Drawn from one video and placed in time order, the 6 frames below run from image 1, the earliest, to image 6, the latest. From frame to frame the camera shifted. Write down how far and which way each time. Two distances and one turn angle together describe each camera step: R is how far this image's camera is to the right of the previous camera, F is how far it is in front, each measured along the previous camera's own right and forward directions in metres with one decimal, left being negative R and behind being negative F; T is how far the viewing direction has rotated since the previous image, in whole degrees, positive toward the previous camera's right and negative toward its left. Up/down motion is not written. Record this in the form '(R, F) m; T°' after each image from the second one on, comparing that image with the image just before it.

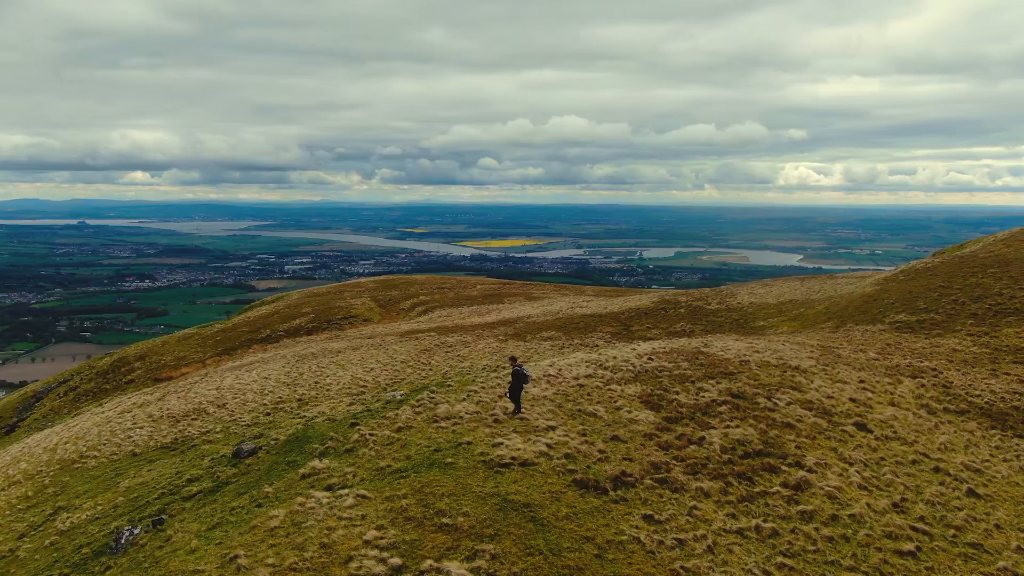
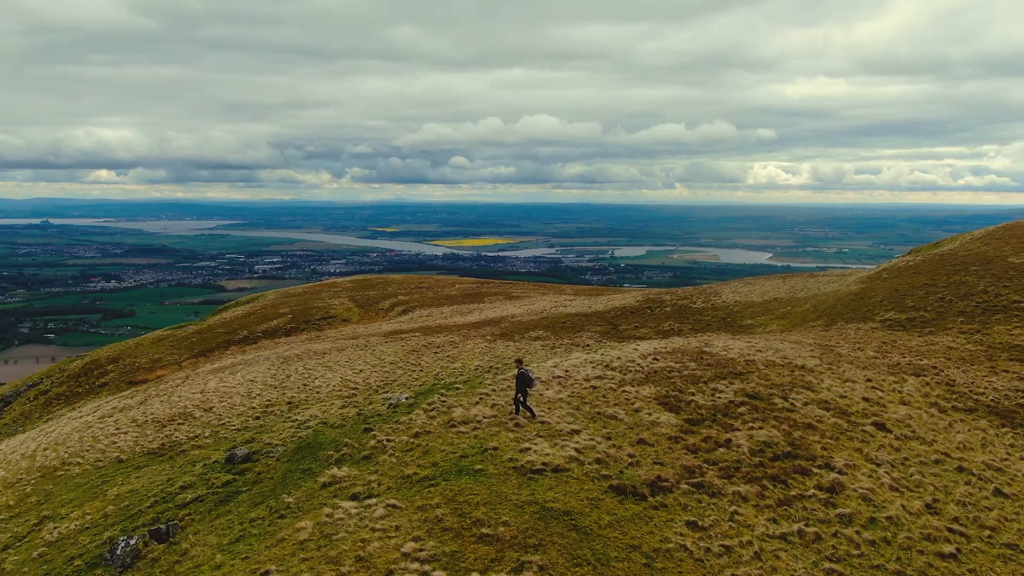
(-1.0, +0.4) m; +2°
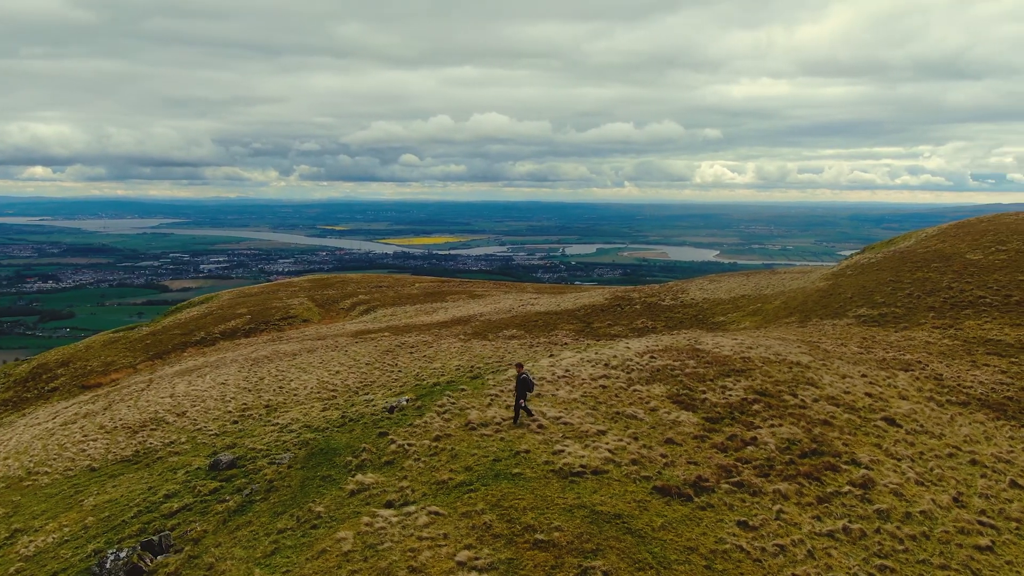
(-1.4, +0.3) m; +4°
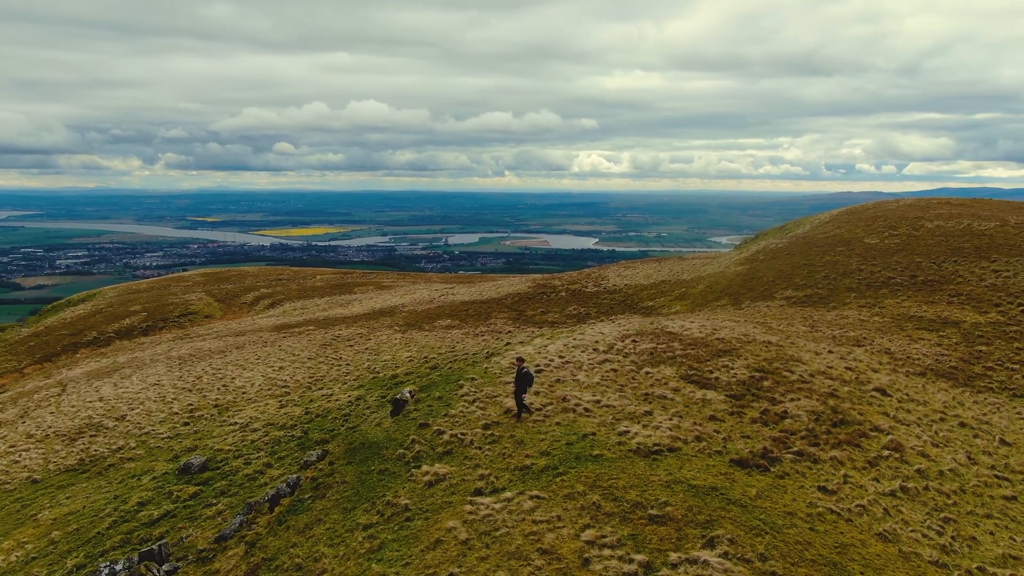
(-3.2, 0.0) m; +9°
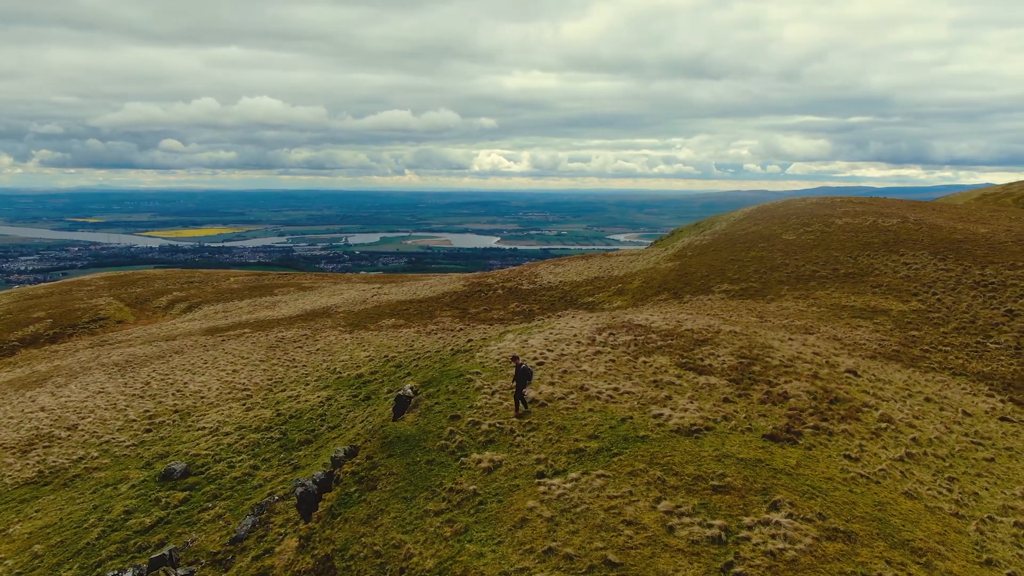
(-2.6, -0.7) m; +7°
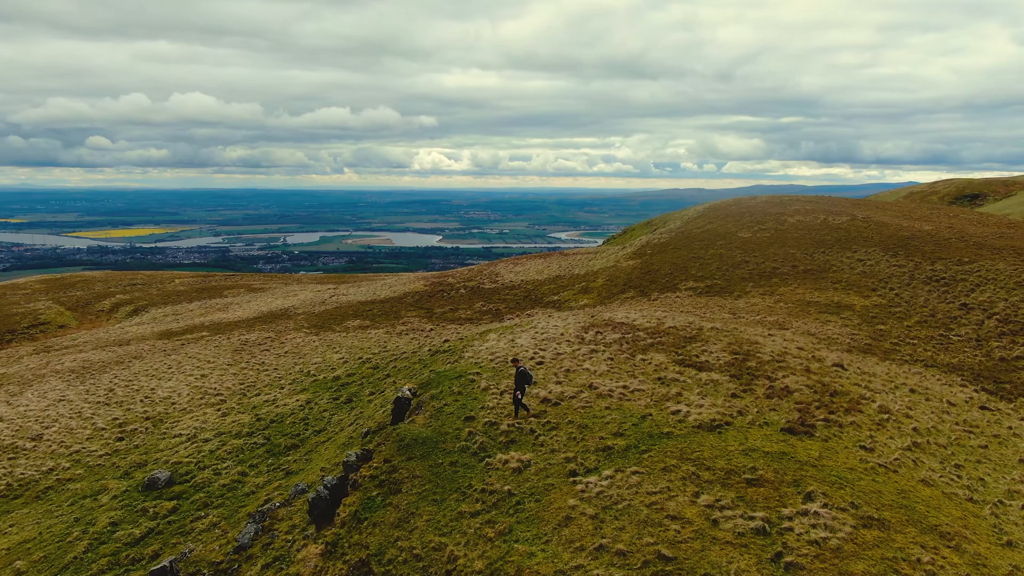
(-1.5, 0.0) m; +4°
